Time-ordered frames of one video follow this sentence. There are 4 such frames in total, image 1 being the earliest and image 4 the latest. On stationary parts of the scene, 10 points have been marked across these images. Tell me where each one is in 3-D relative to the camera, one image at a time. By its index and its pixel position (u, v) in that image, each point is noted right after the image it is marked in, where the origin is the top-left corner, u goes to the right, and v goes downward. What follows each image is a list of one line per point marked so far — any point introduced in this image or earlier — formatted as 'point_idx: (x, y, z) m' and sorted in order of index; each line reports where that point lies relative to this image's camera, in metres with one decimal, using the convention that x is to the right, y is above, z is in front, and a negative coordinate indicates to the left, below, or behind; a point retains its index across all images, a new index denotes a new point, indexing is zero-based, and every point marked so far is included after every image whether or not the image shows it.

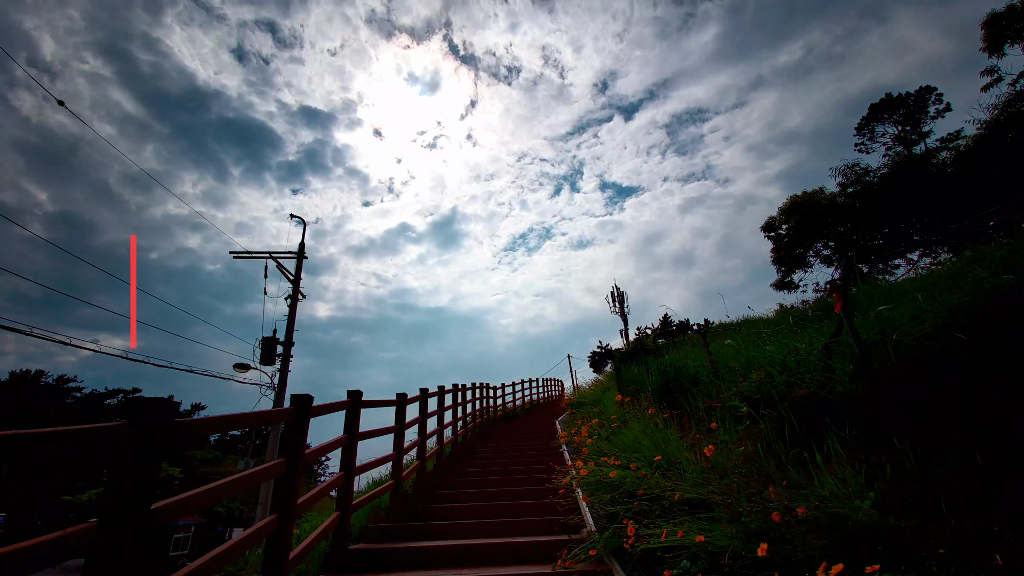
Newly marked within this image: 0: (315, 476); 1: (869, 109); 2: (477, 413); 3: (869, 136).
0: (-9.0, -8.6, +19.3) m
1: (+12.3, +6.1, +14.4) m
2: (-0.7, -2.3, +7.6) m
3: (+12.3, +5.3, +14.4) m
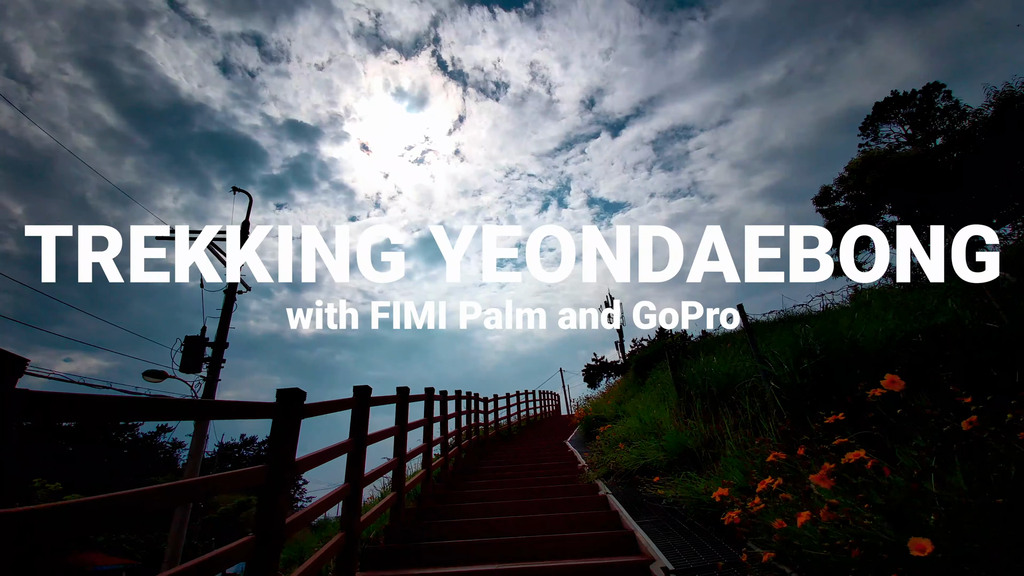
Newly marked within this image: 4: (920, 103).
0: (-9.4, -9.0, +17.6) m
1: (+12.0, +5.9, +13.9) m
2: (-0.8, -2.2, +6.3) m
3: (+12.0, +5.1, +13.9) m
4: (+12.7, +5.8, +13.1) m
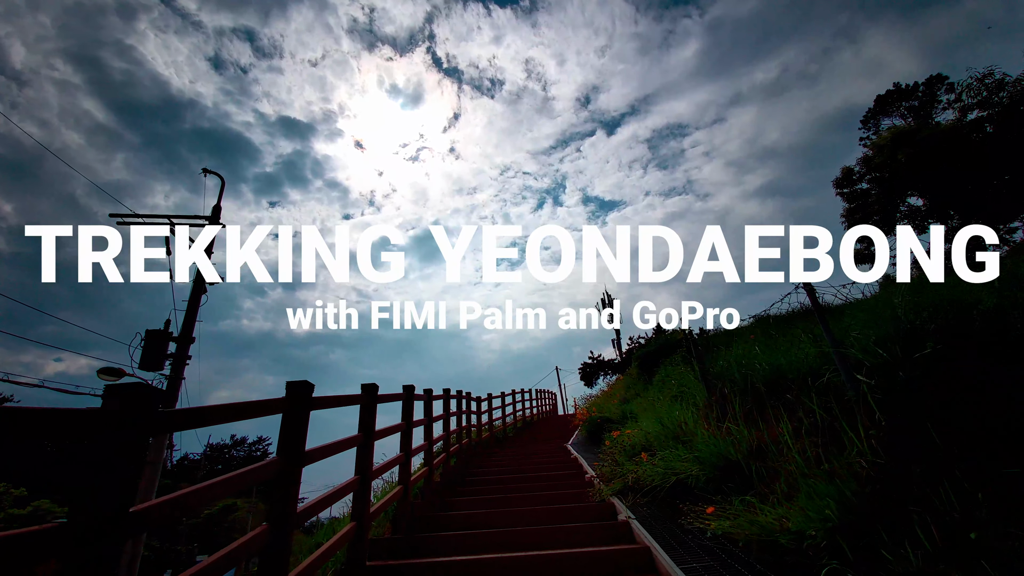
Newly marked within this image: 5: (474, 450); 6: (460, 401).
0: (-9.6, -8.8, +17.1) m
1: (+11.9, +6.1, +13.6) m
2: (-0.8, -2.1, +6.0) m
3: (+11.9, +5.2, +13.6) m
4: (+12.6, +5.9, +12.9) m
5: (-0.6, -2.6, +6.8) m
6: (-0.9, -1.8, +6.7) m
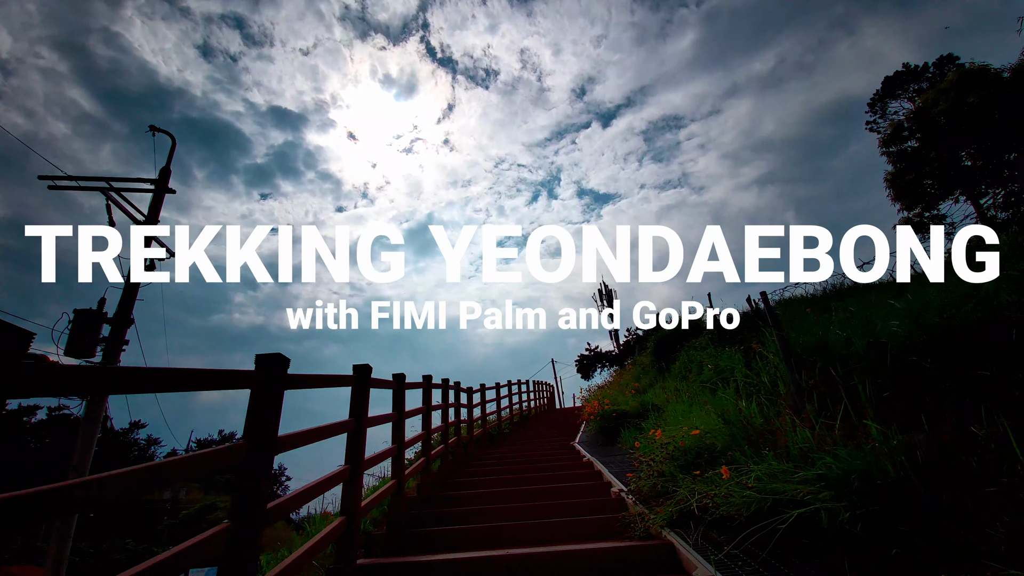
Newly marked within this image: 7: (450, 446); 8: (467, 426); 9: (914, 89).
0: (-9.8, -8.4, +16.6) m
1: (+11.7, +6.4, +13.1) m
2: (-0.9, -1.8, +5.4) m
3: (+11.7, +5.5, +13.1) m
4: (+12.5, +6.2, +12.4) m
5: (-0.7, -2.4, +6.3) m
6: (-0.9, -1.6, +6.2) m
7: (-0.8, -2.1, +5.7) m
8: (-0.7, -2.2, +6.8) m
9: (+12.3, +6.0, +12.6) m
